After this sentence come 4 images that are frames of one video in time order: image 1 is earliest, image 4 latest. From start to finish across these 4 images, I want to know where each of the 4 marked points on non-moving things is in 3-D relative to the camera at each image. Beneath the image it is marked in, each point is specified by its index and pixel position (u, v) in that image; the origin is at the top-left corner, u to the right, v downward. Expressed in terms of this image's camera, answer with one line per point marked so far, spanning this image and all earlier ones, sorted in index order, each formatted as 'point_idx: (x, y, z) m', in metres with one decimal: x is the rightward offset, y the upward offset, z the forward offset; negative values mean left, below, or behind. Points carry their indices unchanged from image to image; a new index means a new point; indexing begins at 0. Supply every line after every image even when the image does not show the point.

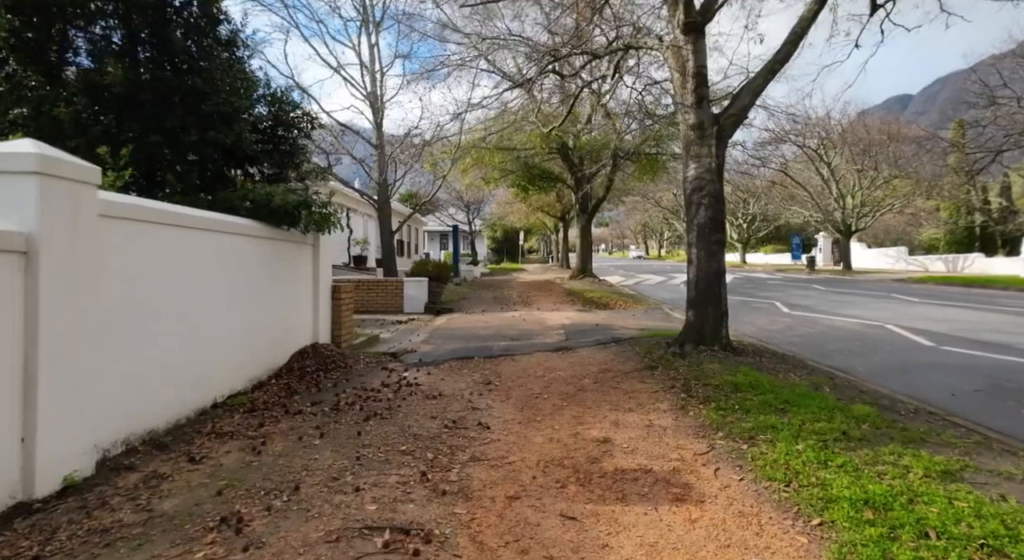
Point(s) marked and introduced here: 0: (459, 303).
0: (-1.5, -0.7, +17.0) m
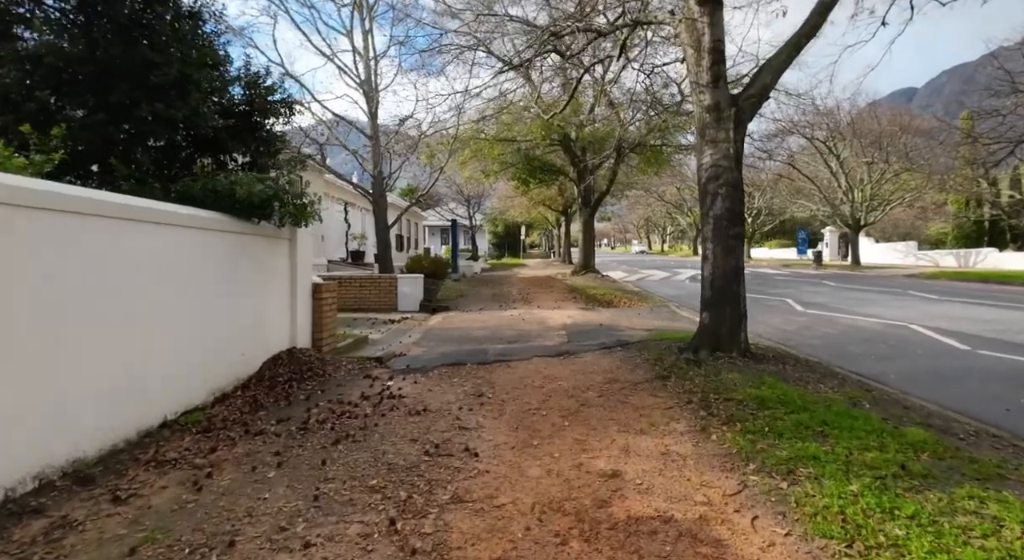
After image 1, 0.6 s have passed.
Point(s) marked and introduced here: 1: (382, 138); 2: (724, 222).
0: (-1.5, -0.6, +16.2) m
1: (-4.1, +4.6, +18.7) m
2: (+2.6, +0.7, +7.0) m
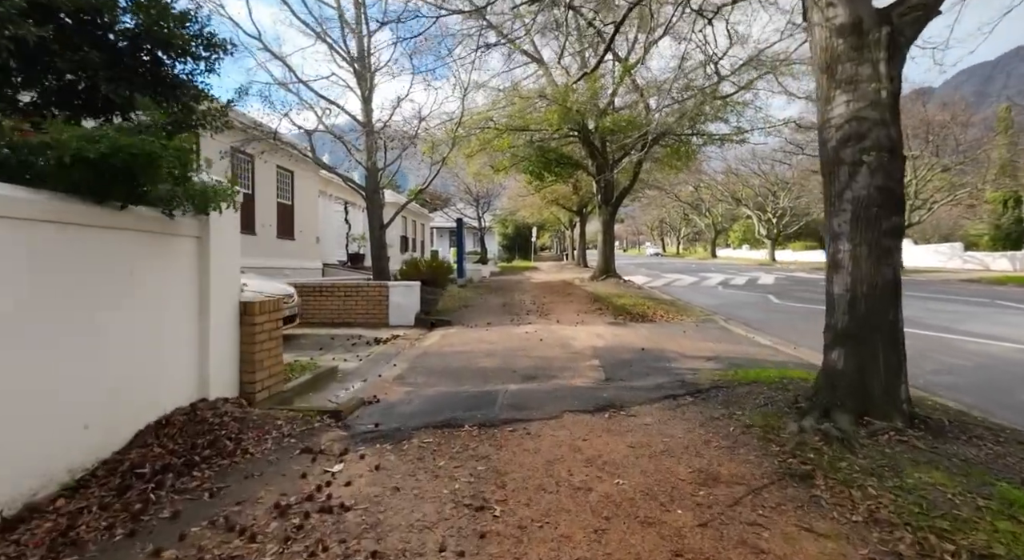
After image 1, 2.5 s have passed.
0: (-1.2, -0.8, +13.8) m
1: (-3.7, +4.4, +16.2) m
2: (+2.7, +0.6, +4.4) m
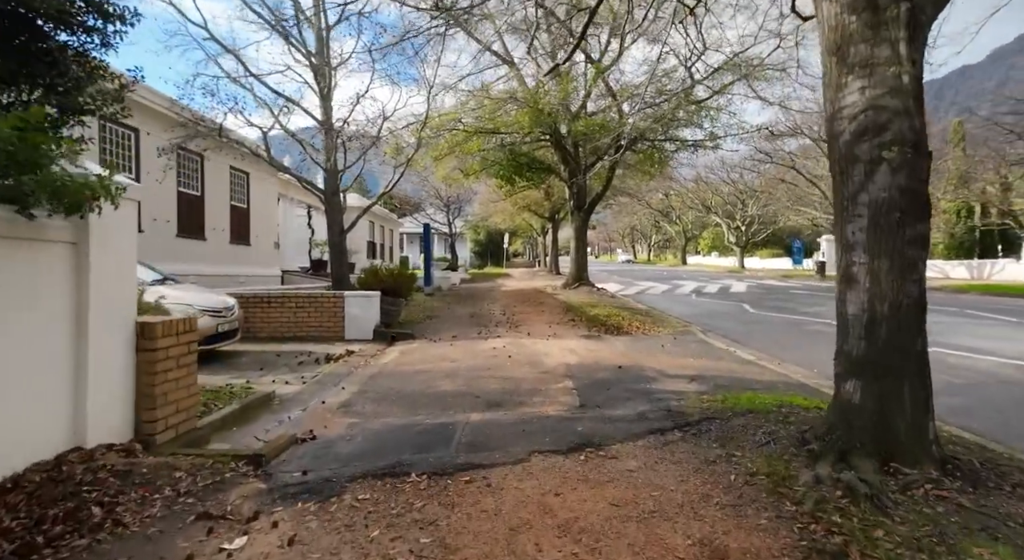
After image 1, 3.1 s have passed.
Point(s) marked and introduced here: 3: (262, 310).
0: (-1.9, -1.0, +12.9) m
1: (-4.6, +4.1, +15.3) m
2: (+2.4, +0.4, +3.7) m
3: (-4.8, -0.6, +11.1) m
